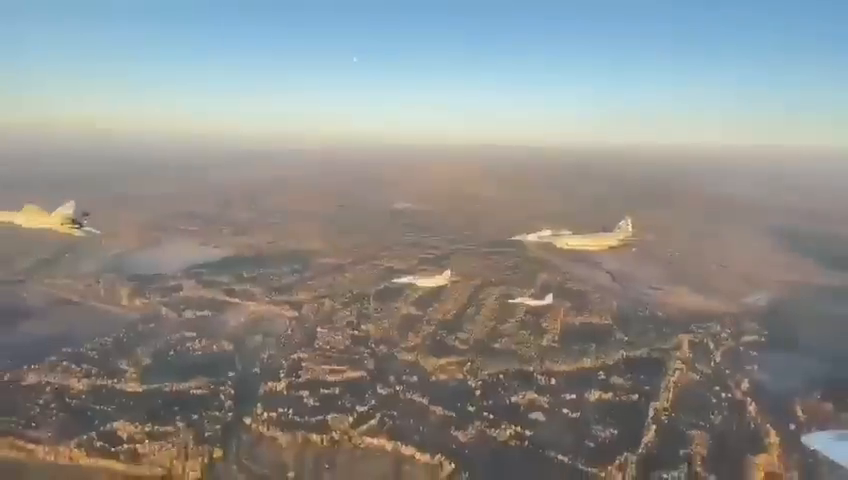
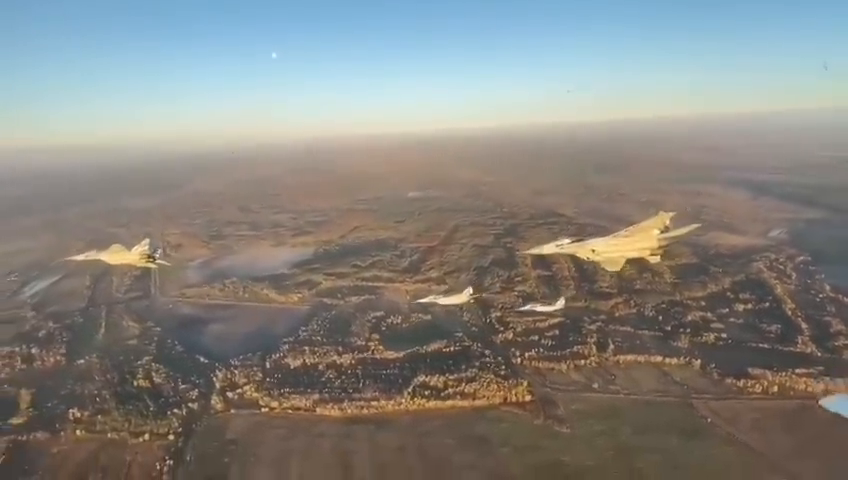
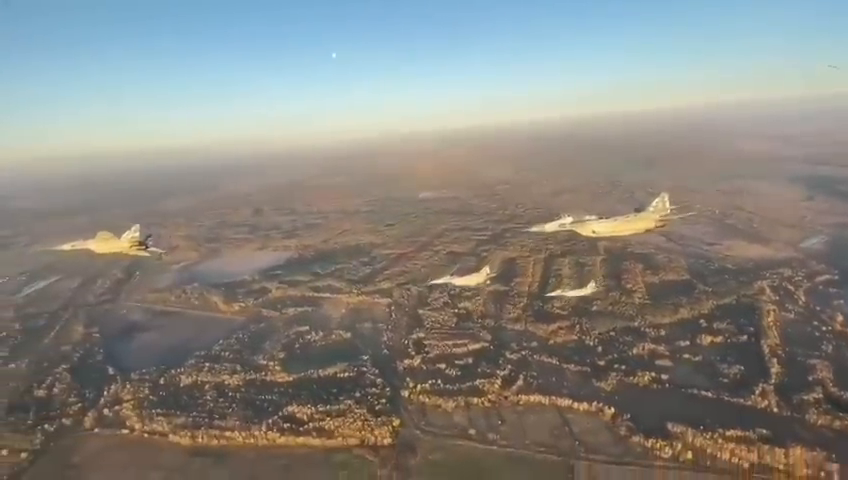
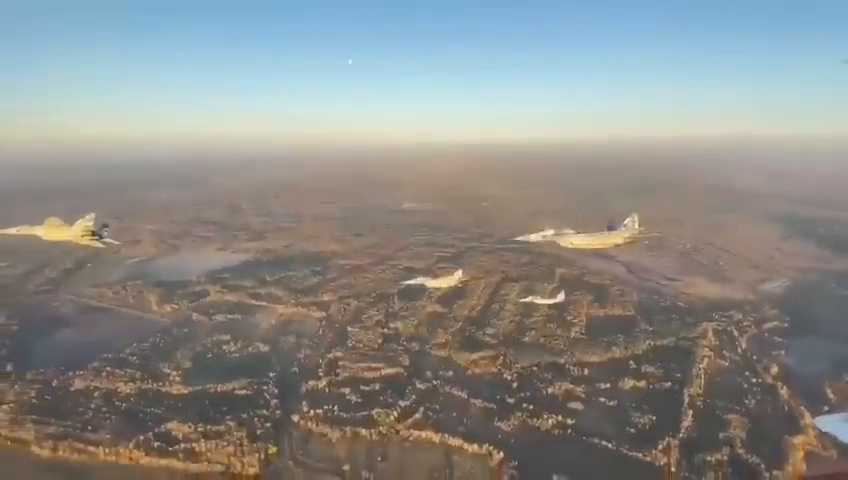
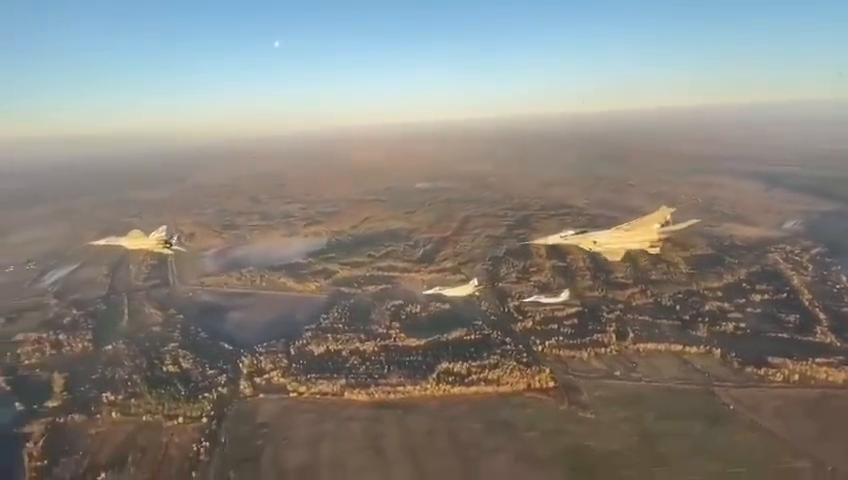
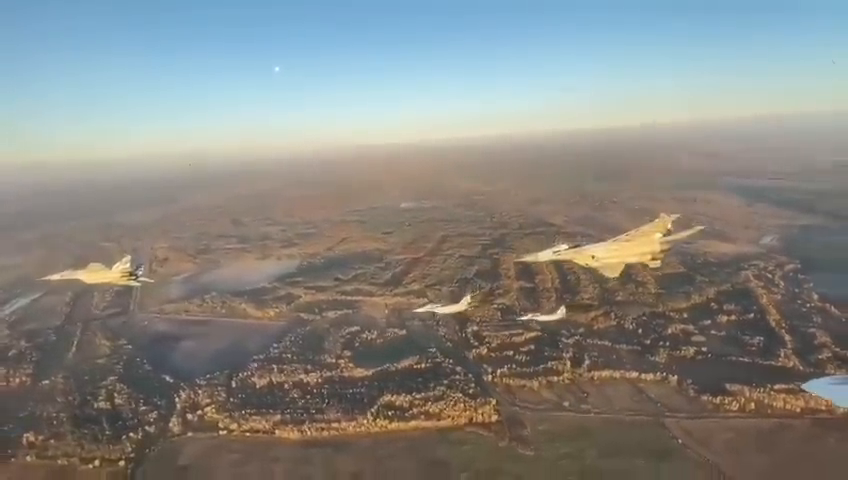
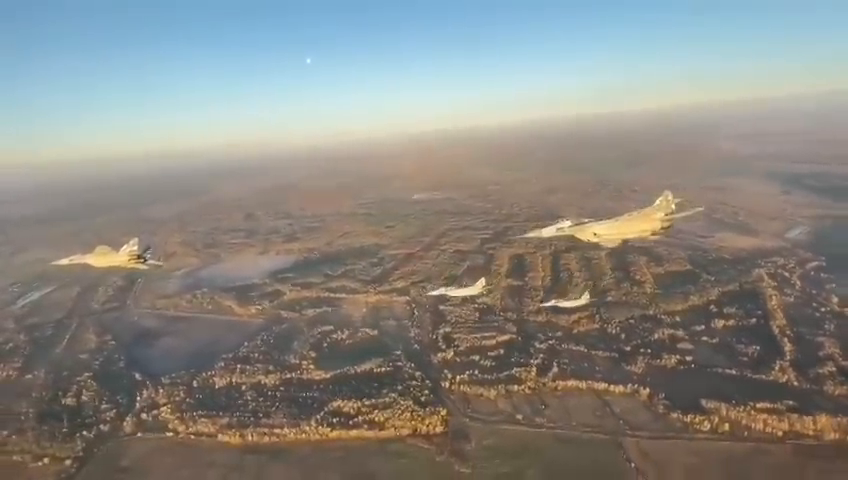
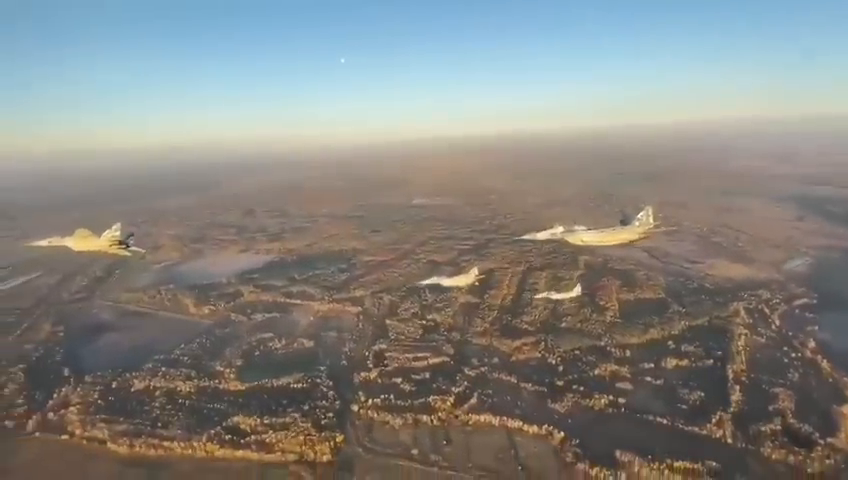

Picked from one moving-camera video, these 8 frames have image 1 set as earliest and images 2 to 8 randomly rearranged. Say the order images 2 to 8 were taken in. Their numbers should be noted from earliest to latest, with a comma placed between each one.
4, 8, 3, 7, 6, 2, 5
